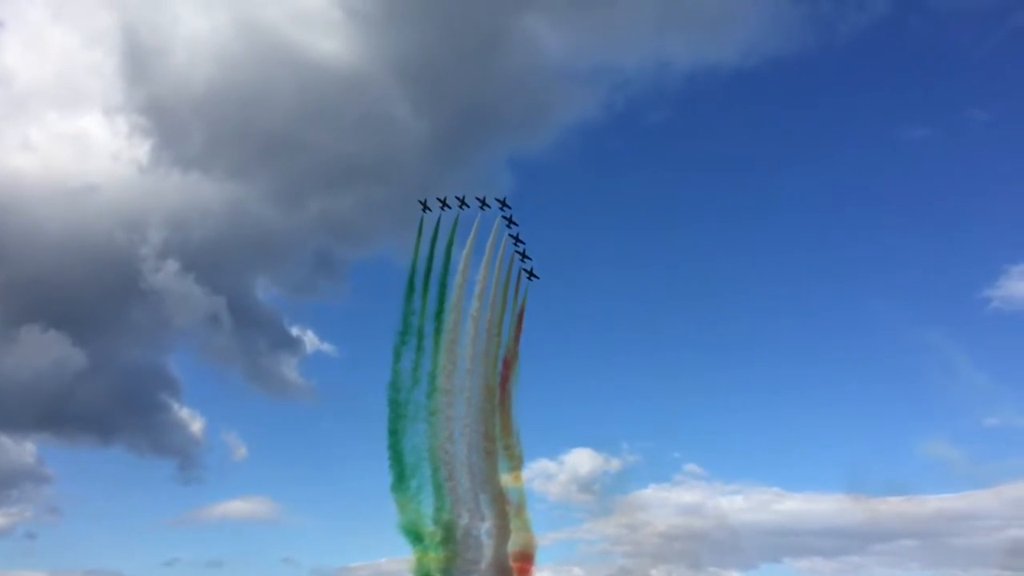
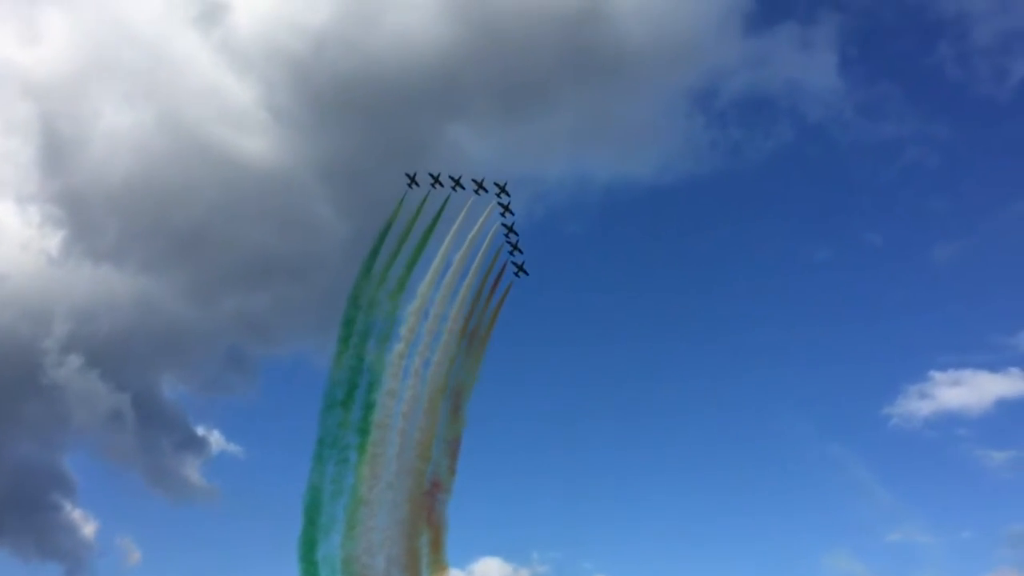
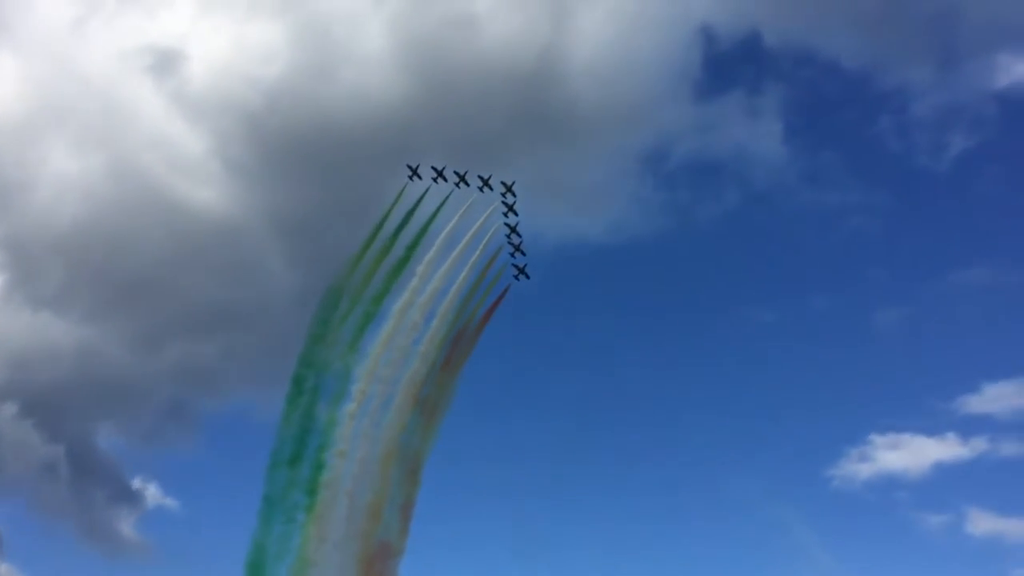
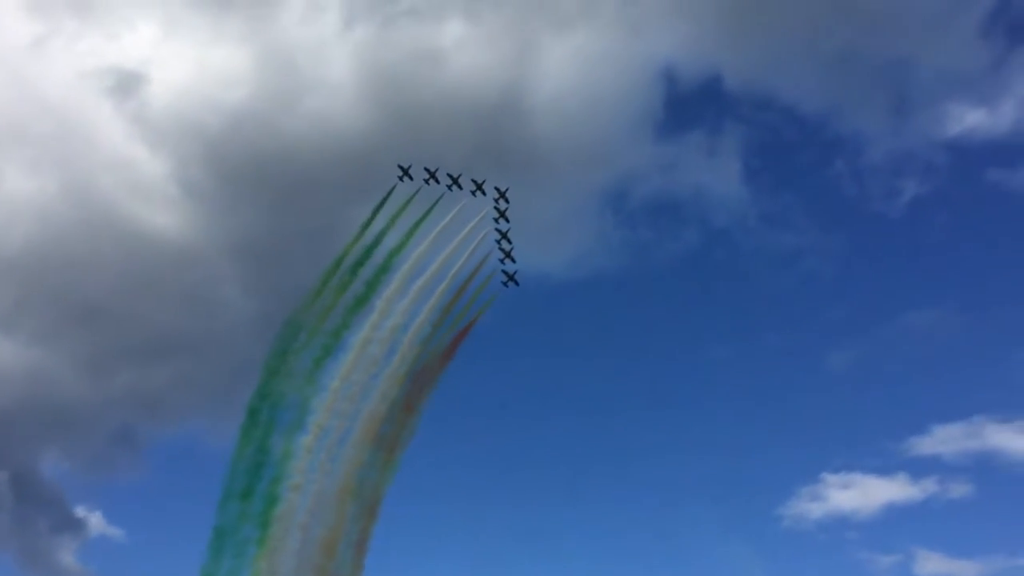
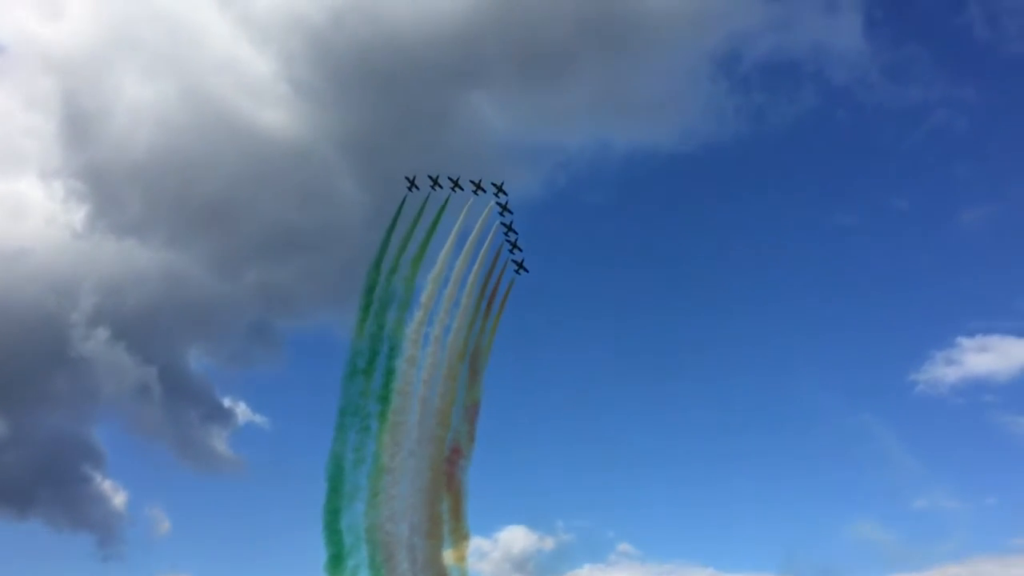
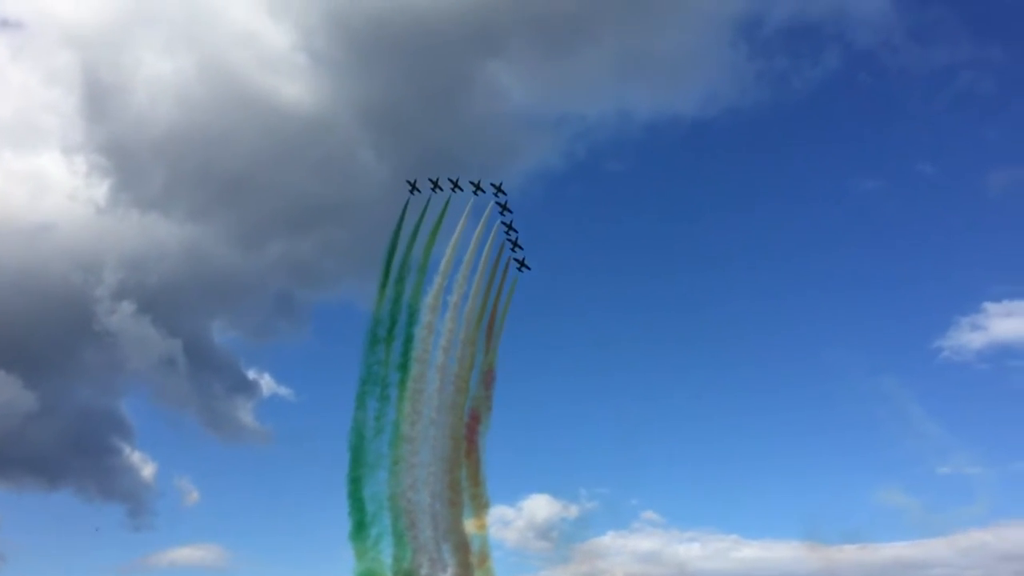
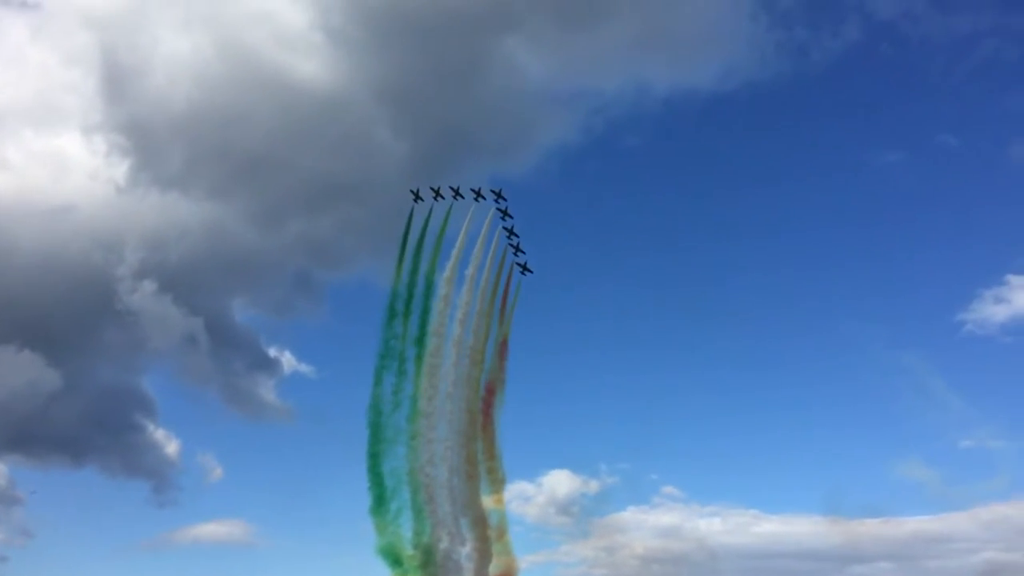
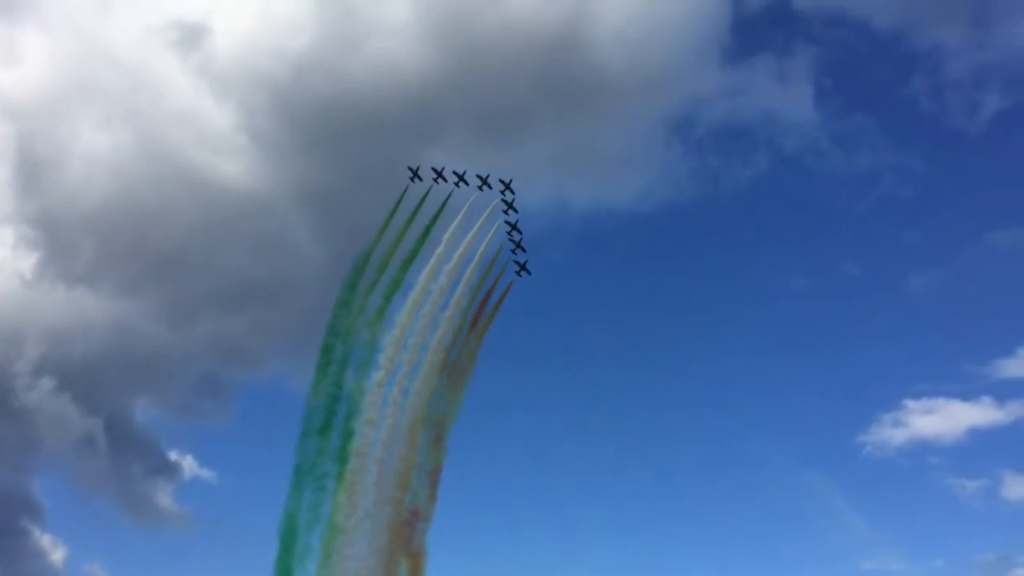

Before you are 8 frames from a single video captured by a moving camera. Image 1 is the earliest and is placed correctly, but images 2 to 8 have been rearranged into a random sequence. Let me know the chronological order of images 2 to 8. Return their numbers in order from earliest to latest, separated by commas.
7, 6, 5, 2, 8, 3, 4
